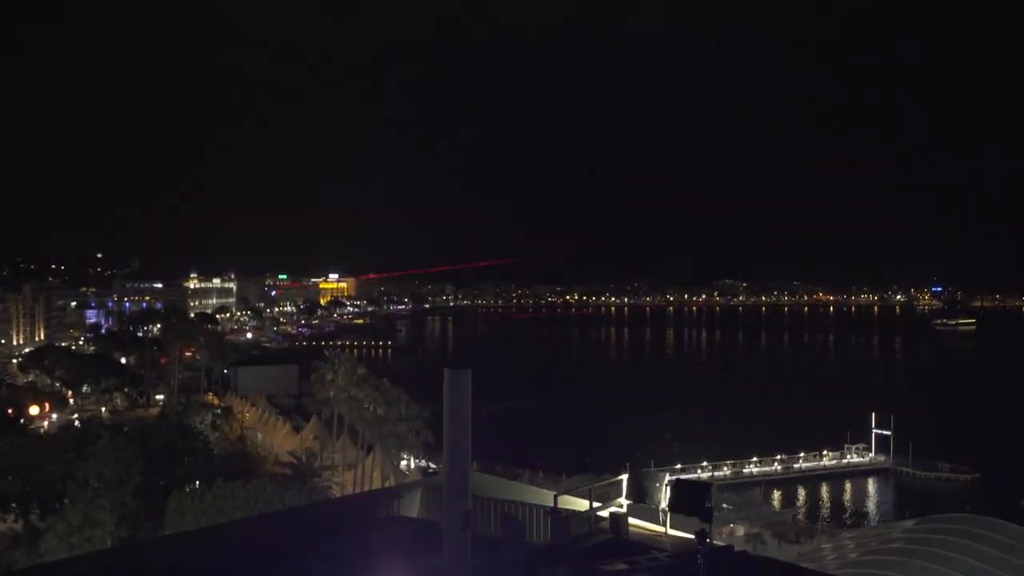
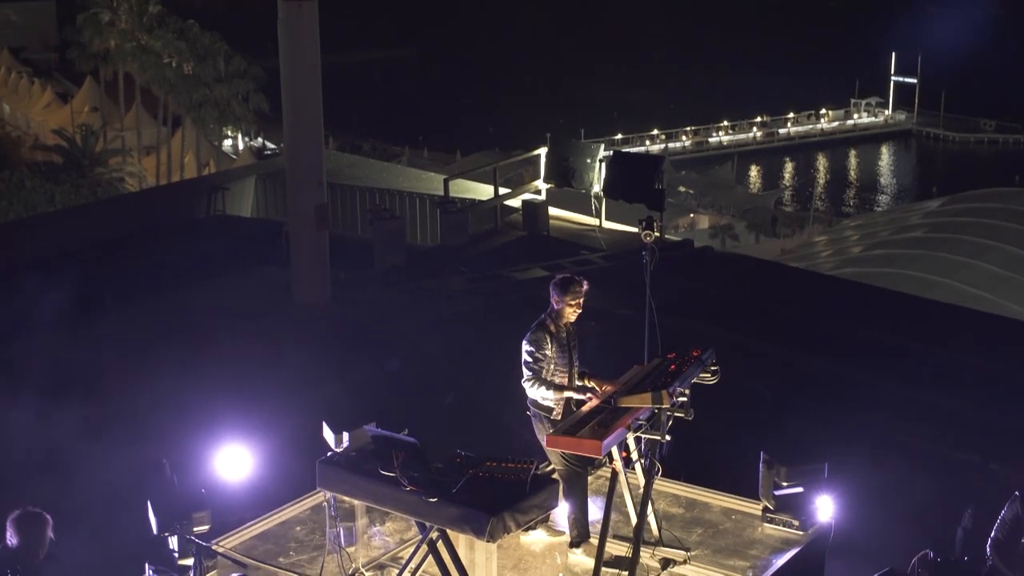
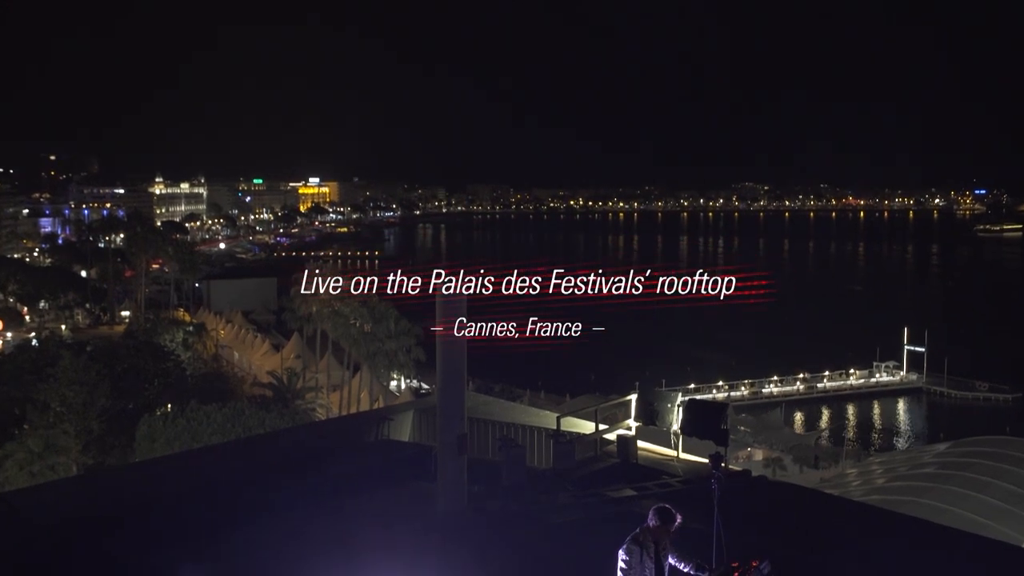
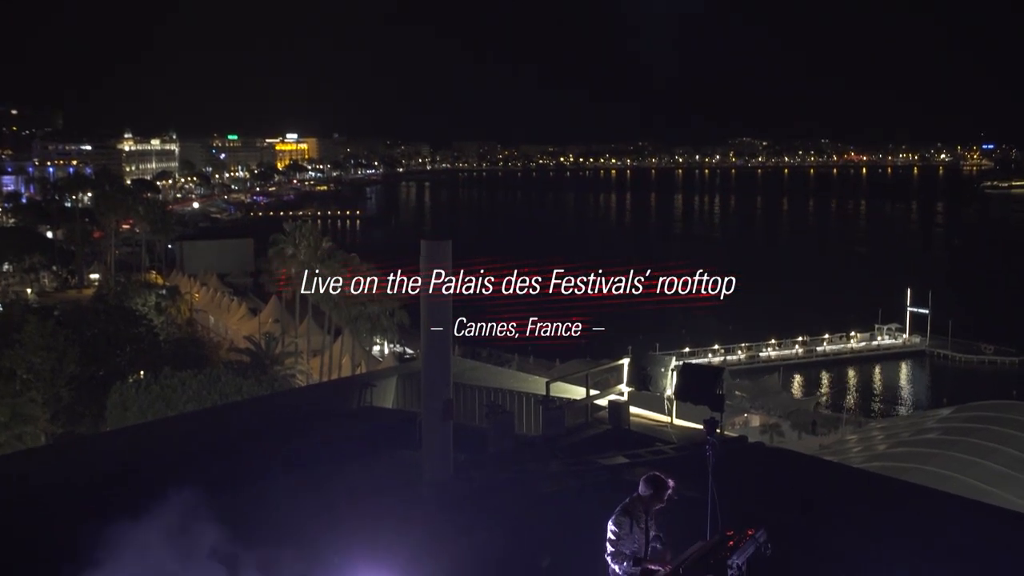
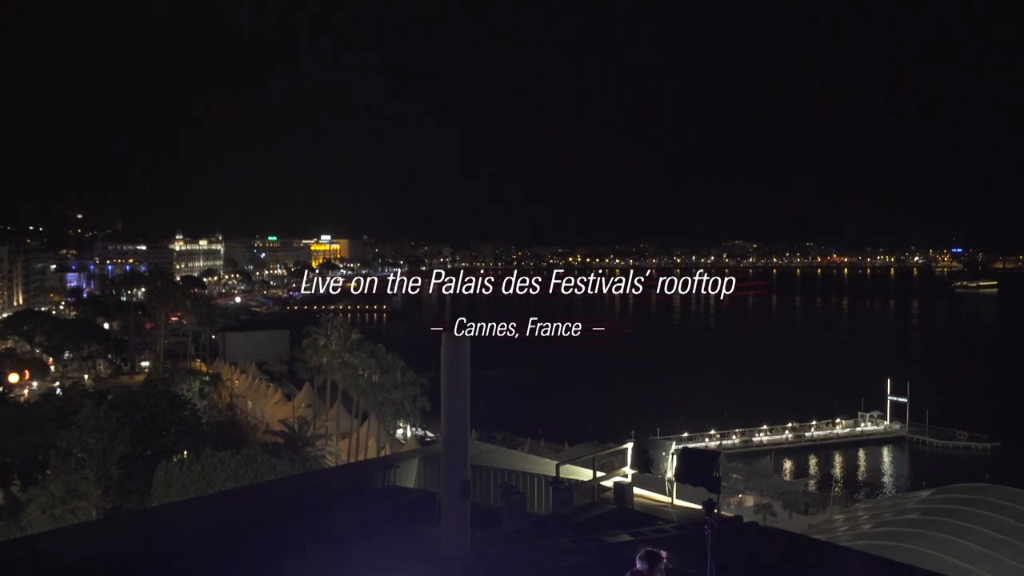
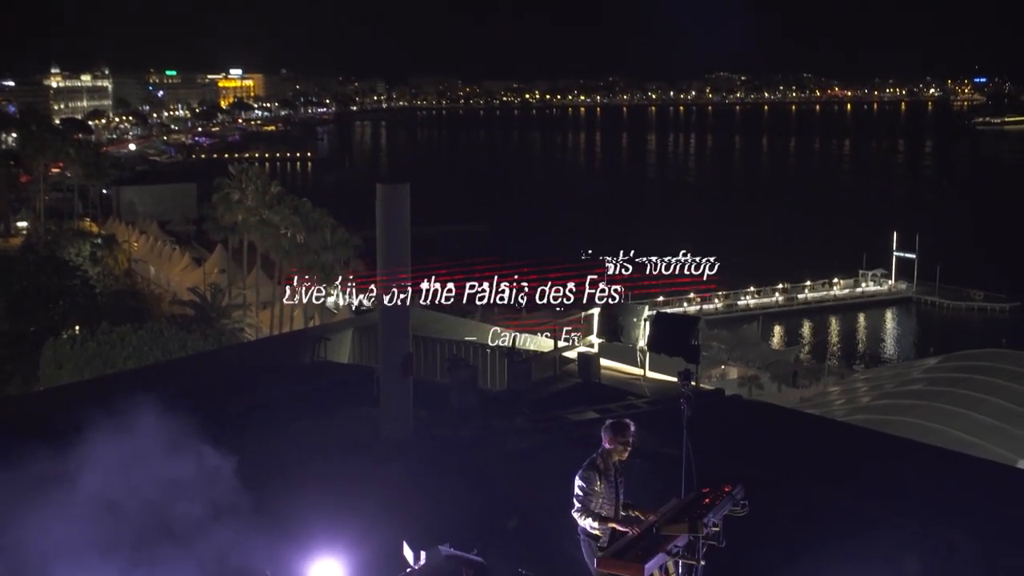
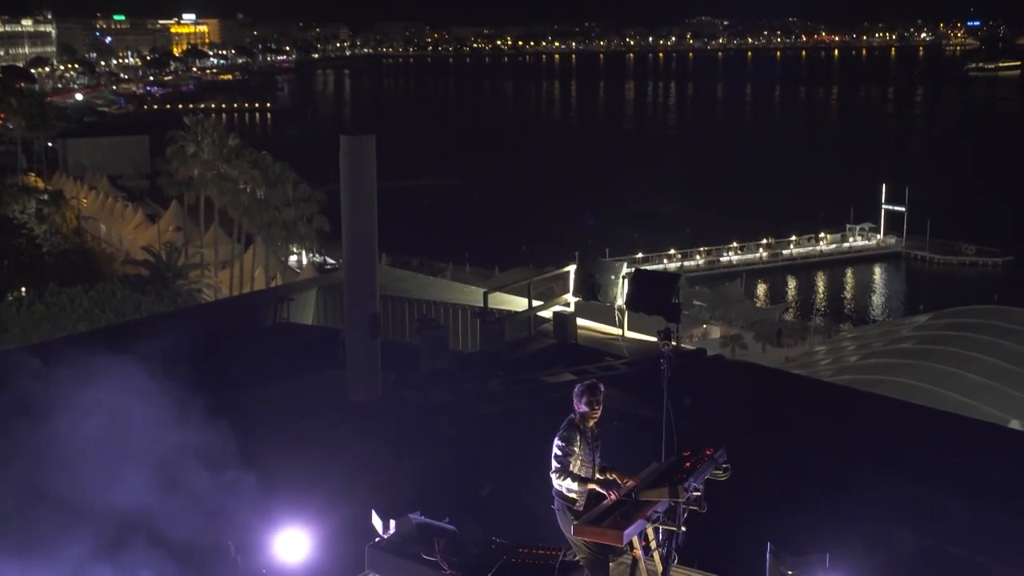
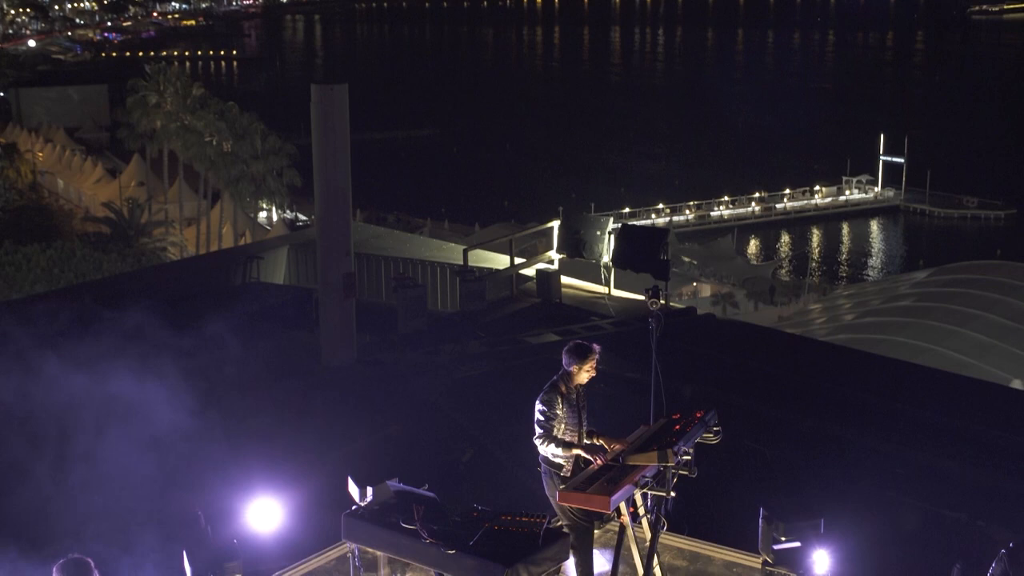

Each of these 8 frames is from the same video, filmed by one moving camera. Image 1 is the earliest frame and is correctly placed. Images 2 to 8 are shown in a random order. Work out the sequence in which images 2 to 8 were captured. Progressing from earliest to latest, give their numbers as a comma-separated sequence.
5, 3, 4, 6, 7, 8, 2
